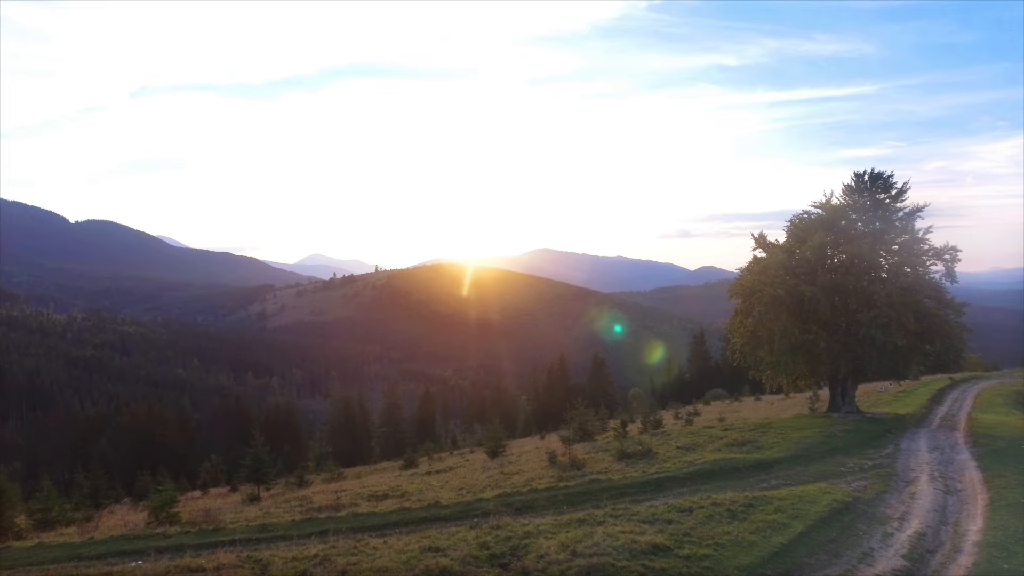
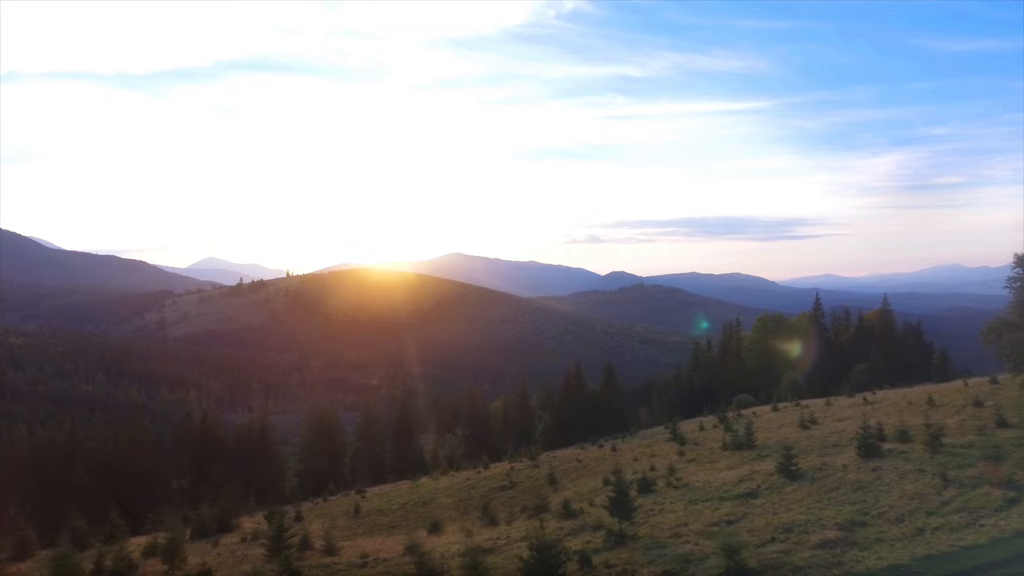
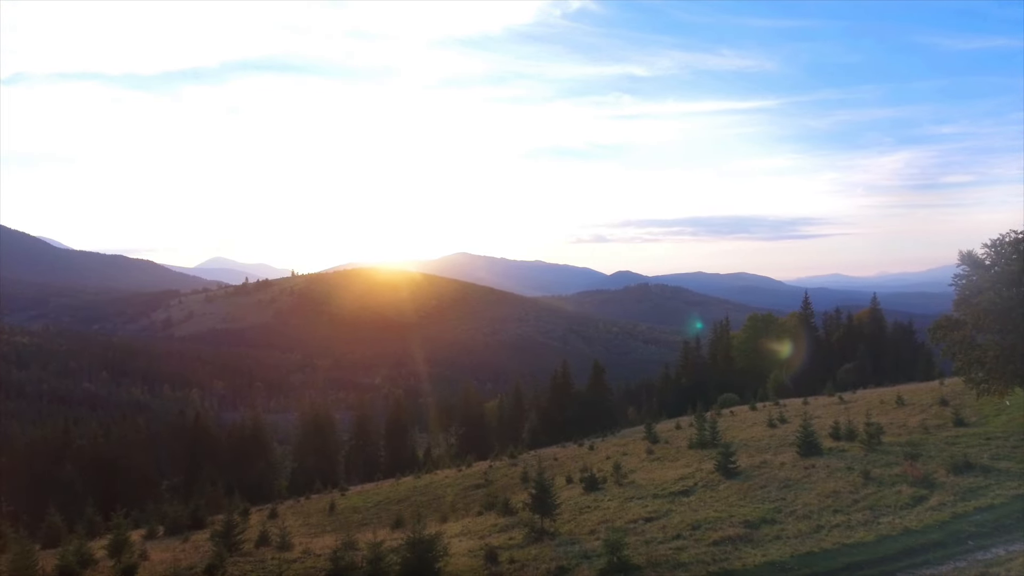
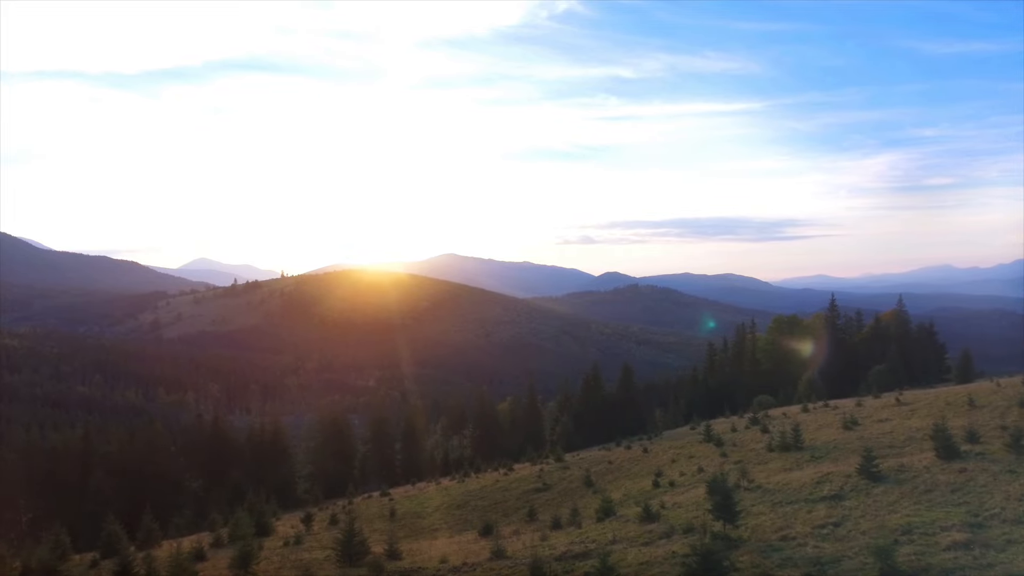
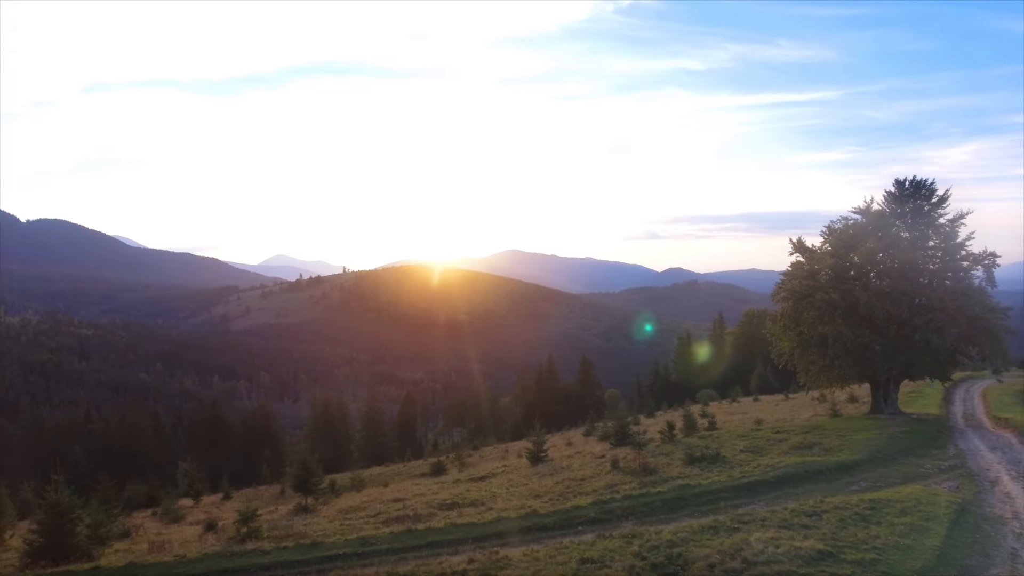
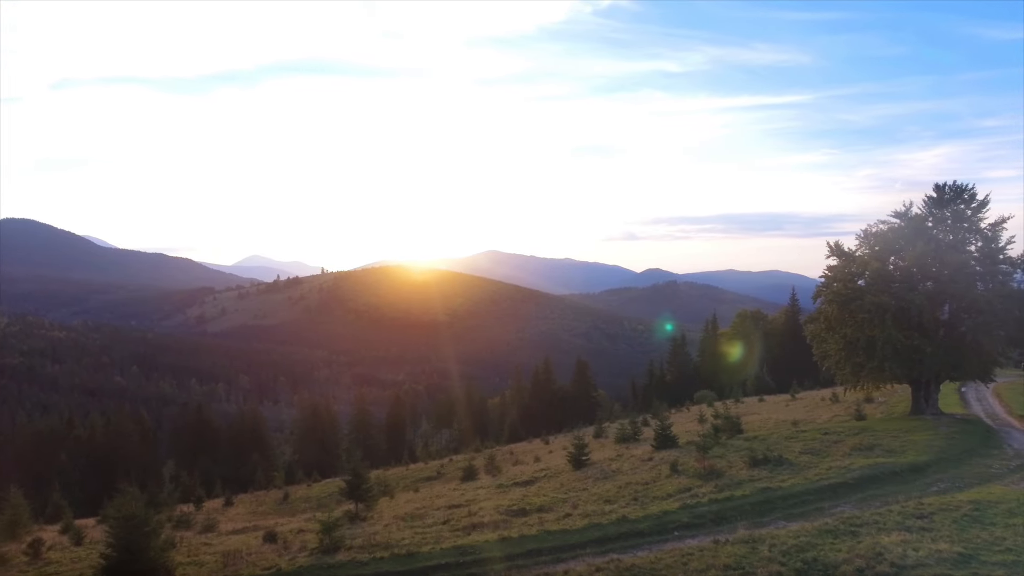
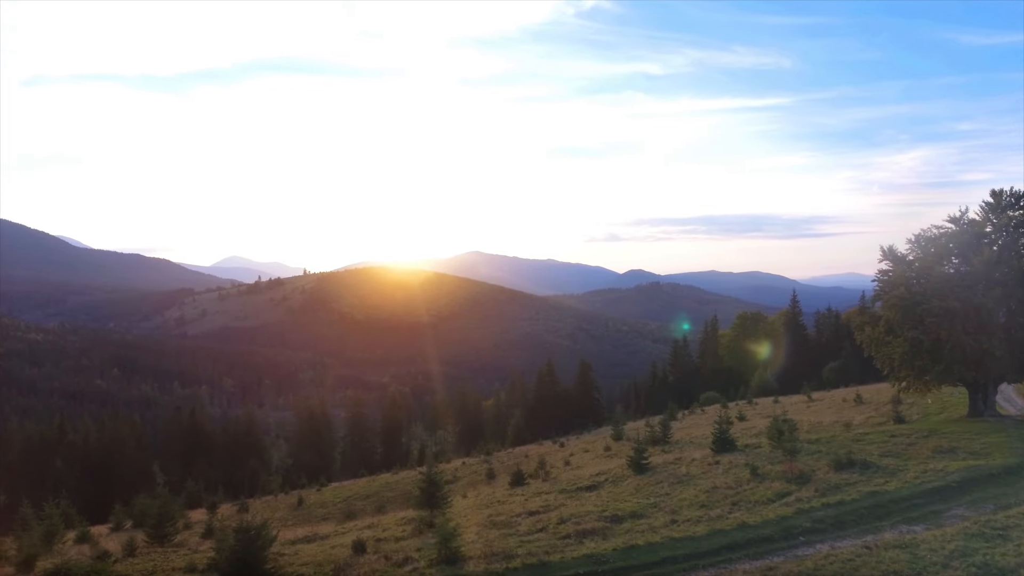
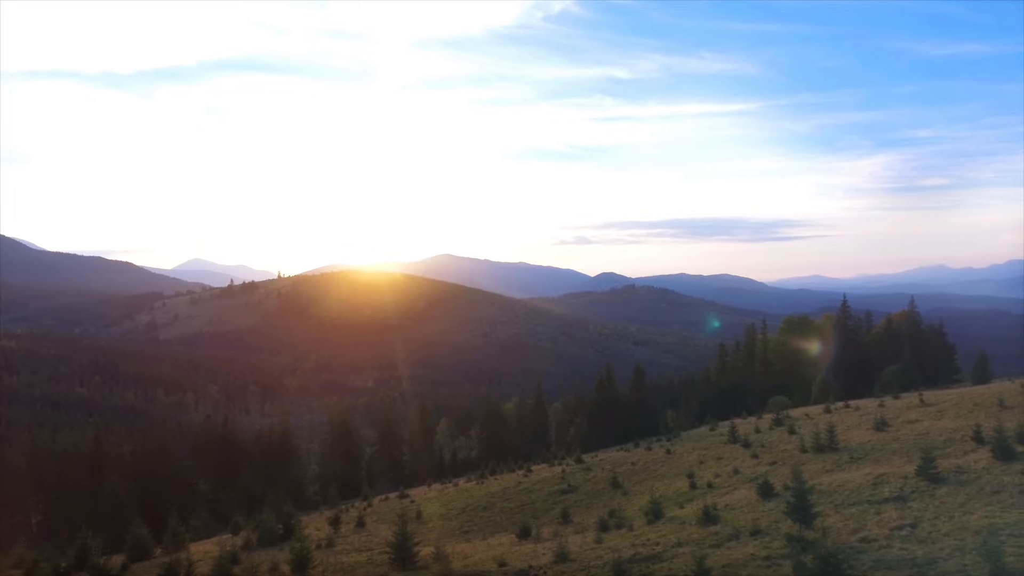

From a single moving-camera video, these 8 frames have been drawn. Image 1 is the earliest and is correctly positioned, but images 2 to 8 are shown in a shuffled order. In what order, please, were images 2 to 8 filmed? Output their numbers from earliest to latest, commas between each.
5, 6, 7, 3, 2, 4, 8
